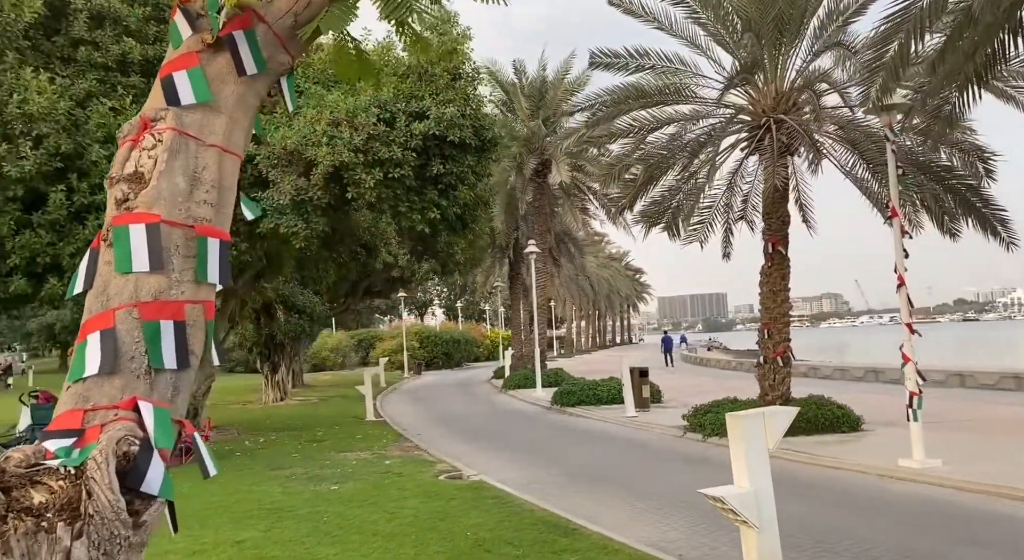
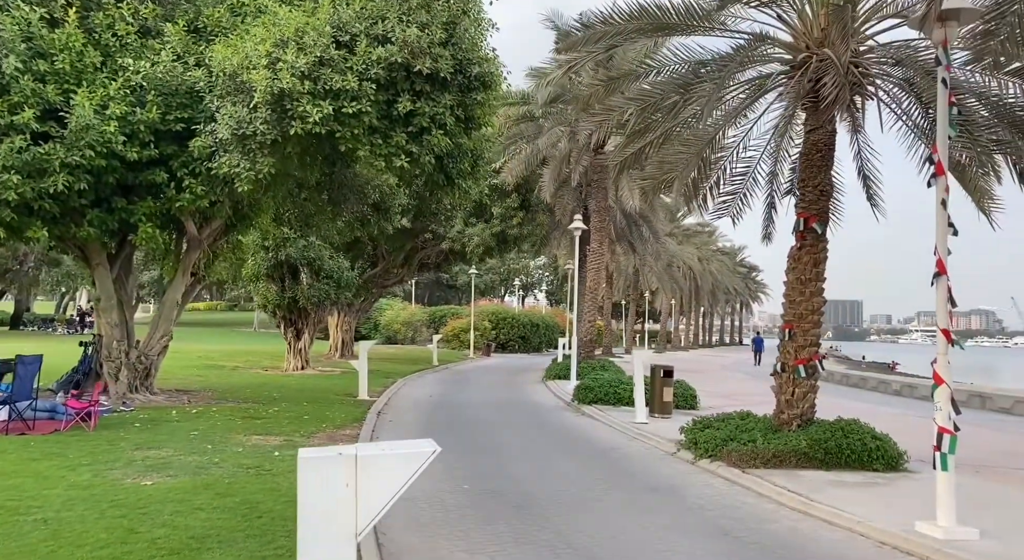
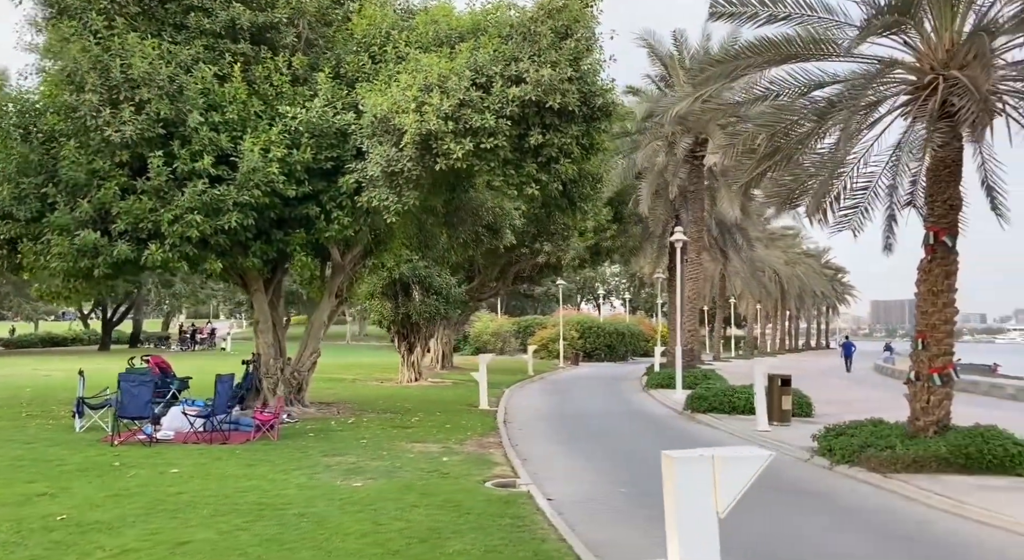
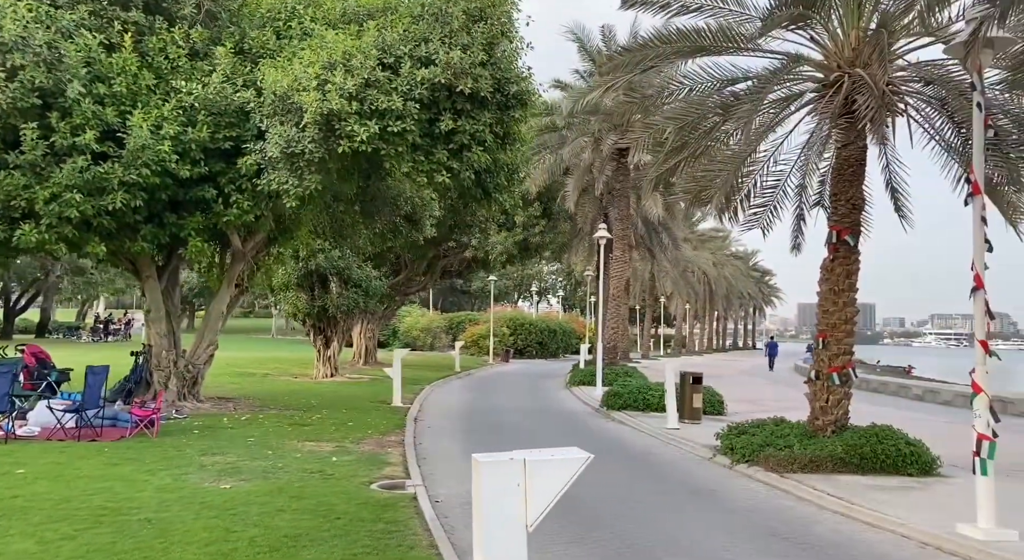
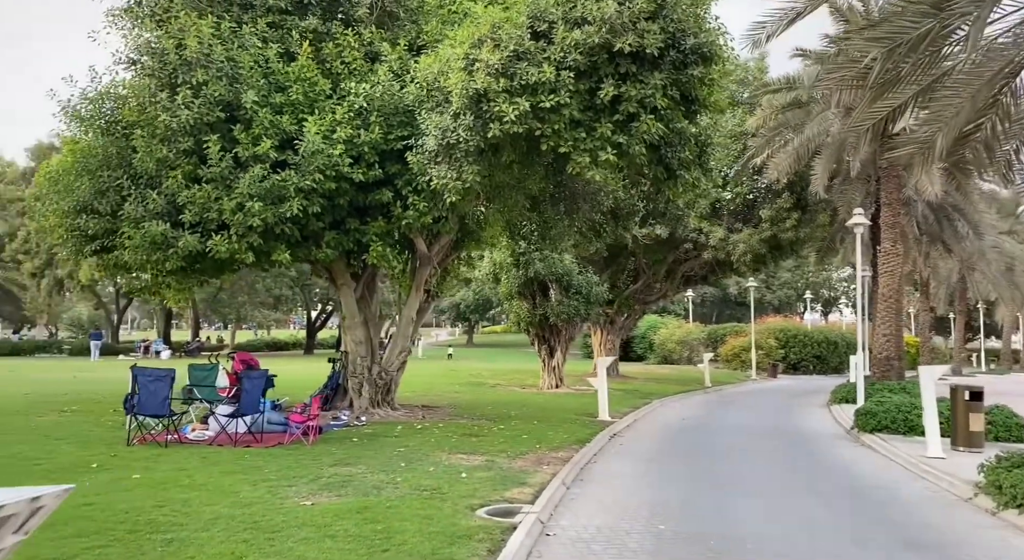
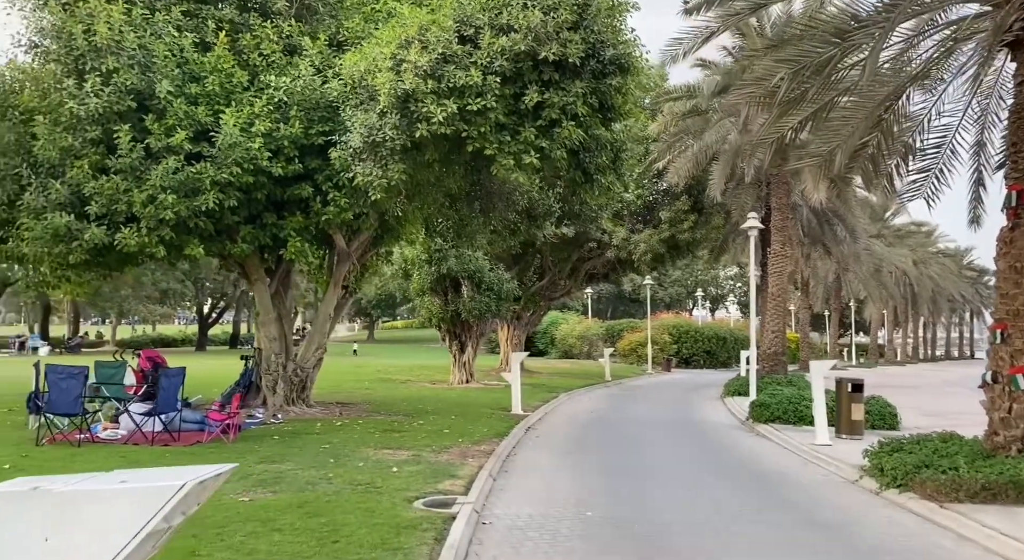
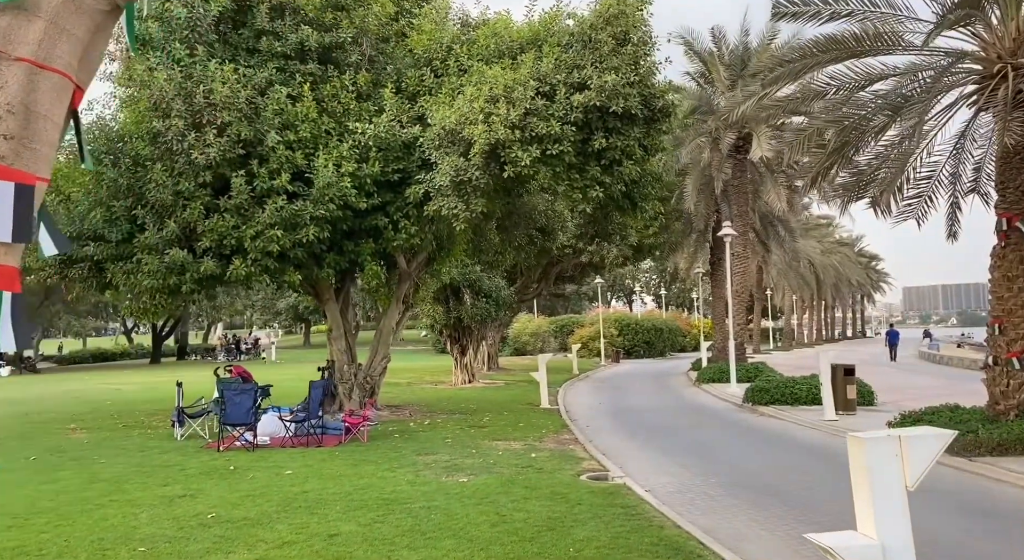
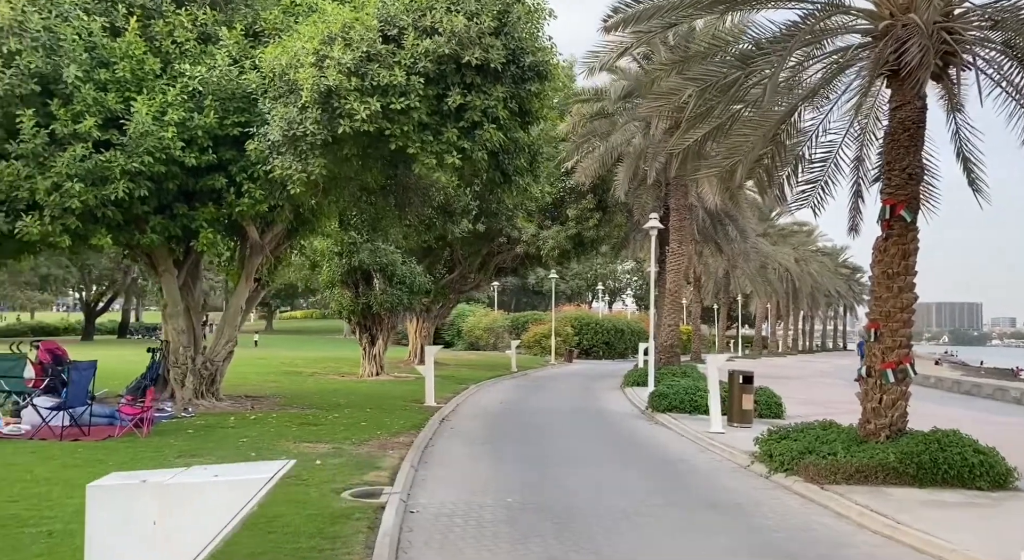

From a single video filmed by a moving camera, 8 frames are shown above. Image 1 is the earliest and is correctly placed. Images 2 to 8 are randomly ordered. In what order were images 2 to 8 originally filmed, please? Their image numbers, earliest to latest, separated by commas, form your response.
7, 3, 4, 2, 8, 6, 5
